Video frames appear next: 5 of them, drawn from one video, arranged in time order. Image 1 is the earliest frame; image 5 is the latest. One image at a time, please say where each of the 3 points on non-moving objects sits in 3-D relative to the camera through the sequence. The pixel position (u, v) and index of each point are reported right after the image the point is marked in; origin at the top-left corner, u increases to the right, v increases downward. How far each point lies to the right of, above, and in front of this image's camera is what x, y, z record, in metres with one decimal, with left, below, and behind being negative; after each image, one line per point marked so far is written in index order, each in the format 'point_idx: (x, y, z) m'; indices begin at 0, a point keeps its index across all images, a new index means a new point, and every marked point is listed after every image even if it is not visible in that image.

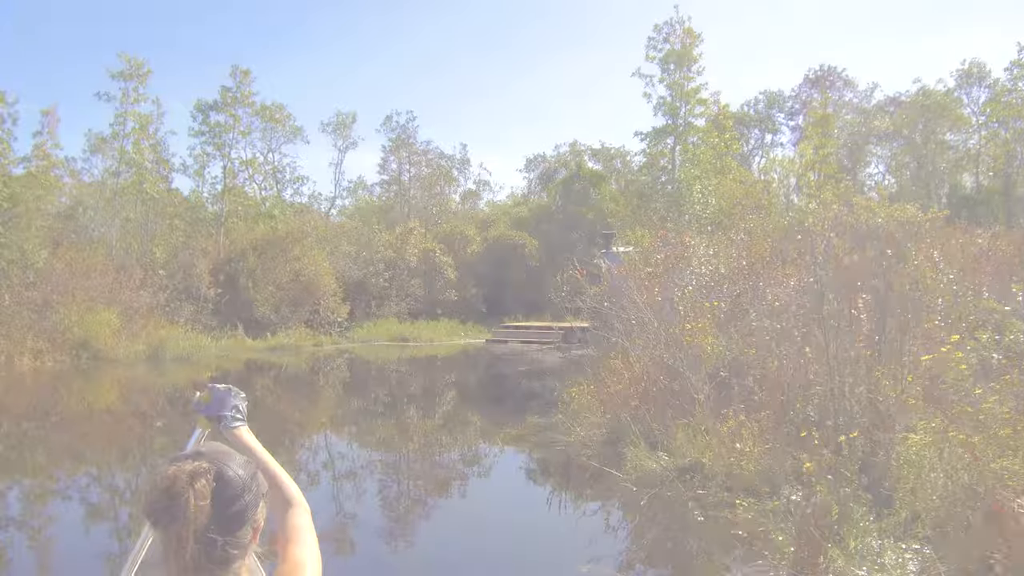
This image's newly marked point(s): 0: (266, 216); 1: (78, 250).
0: (-6.6, +1.9, +19.3) m
1: (-9.6, +0.8, +15.9) m
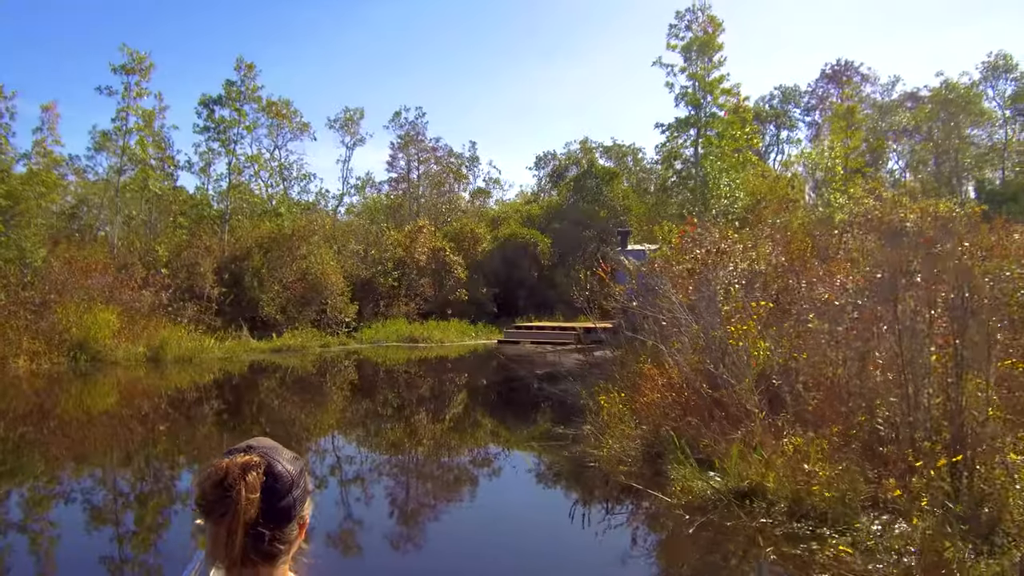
0: (-6.3, +1.9, +18.9) m
1: (-9.3, +0.8, +15.5) m
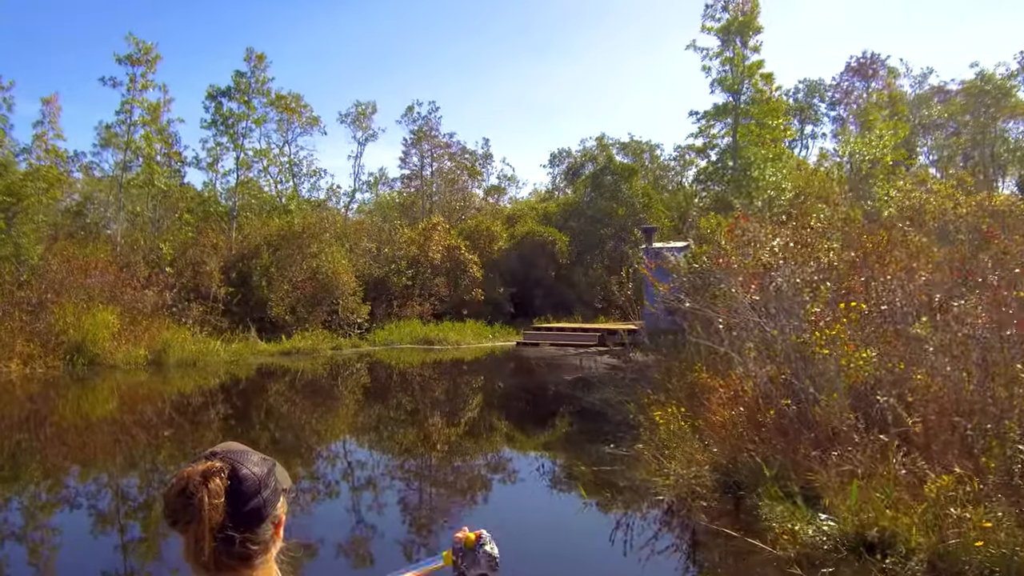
0: (-5.8, +1.9, +18.3) m
1: (-8.9, +0.8, +14.9) m
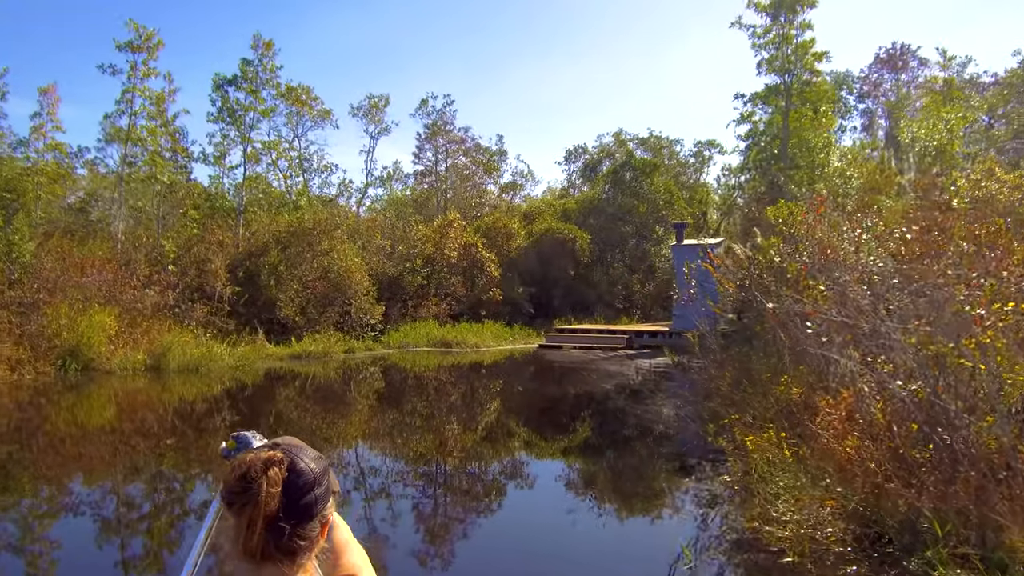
0: (-5.4, +1.9, +17.6) m
1: (-8.5, +0.8, +14.3) m
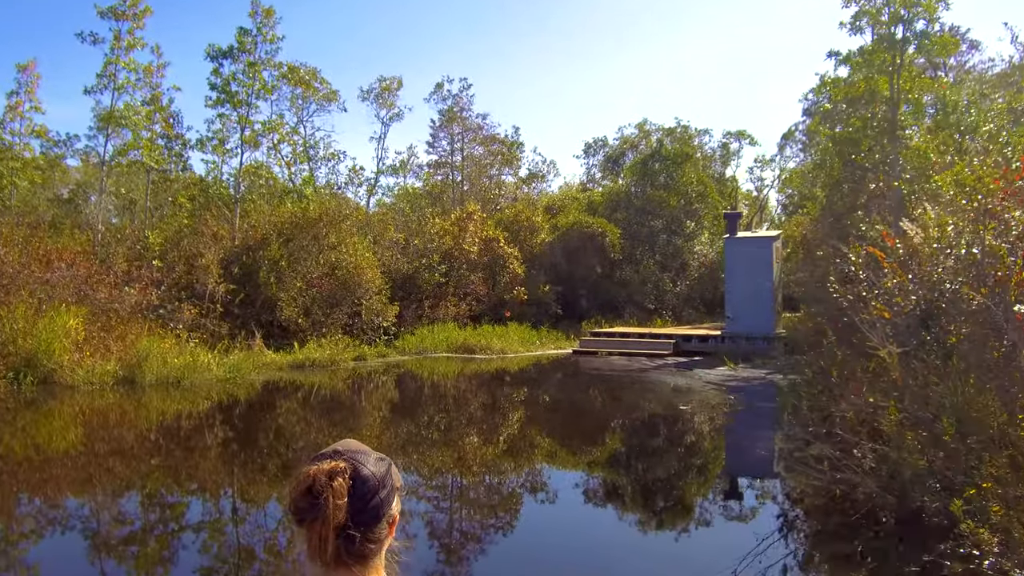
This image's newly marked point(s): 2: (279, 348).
0: (-4.8, +2.0, +16.1) m
1: (-8.0, +0.9, +12.8) m
2: (-4.4, -1.1, +13.6) m
